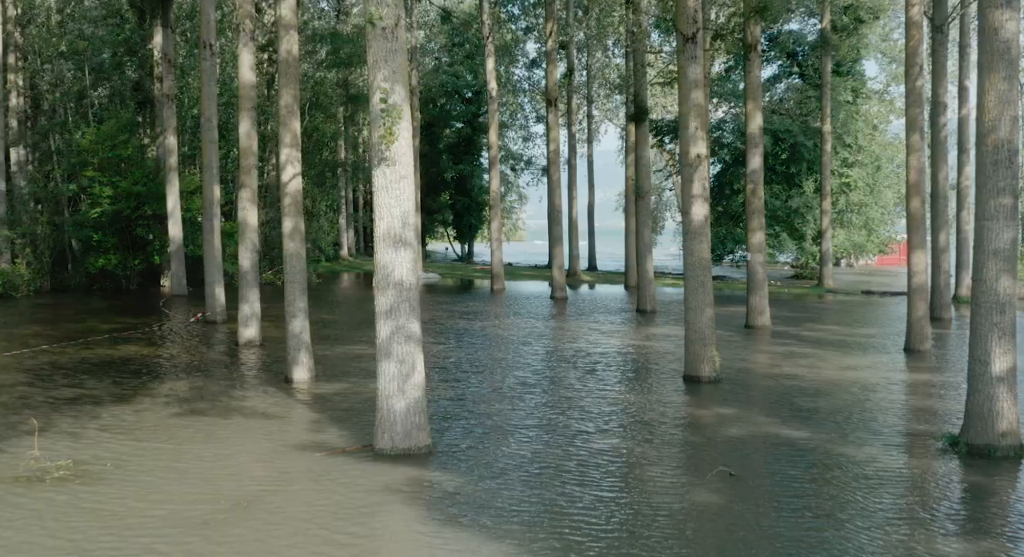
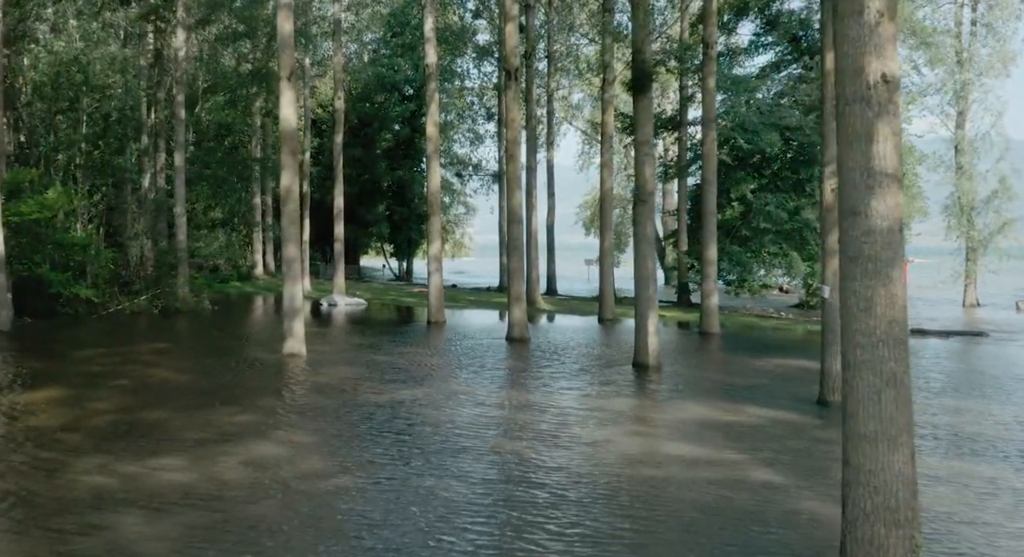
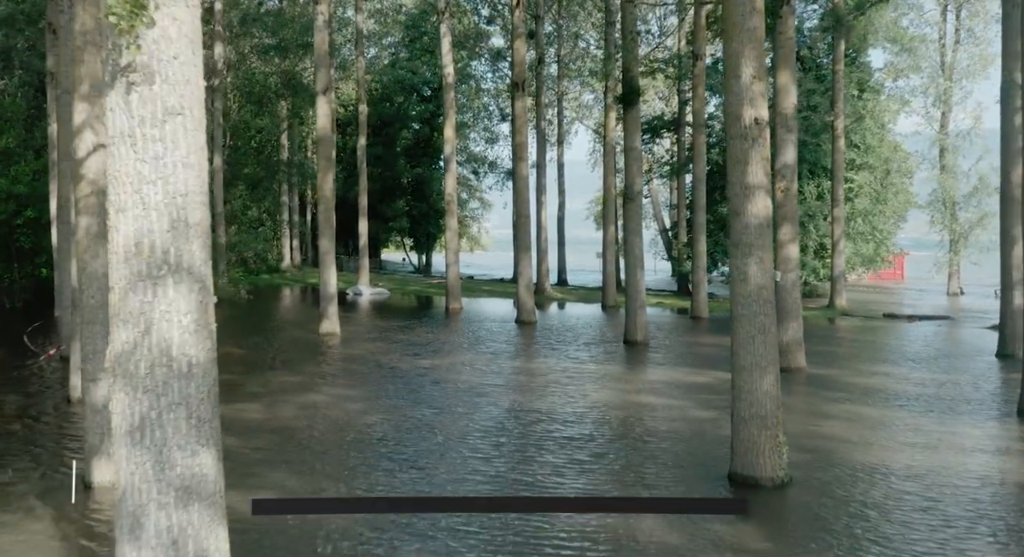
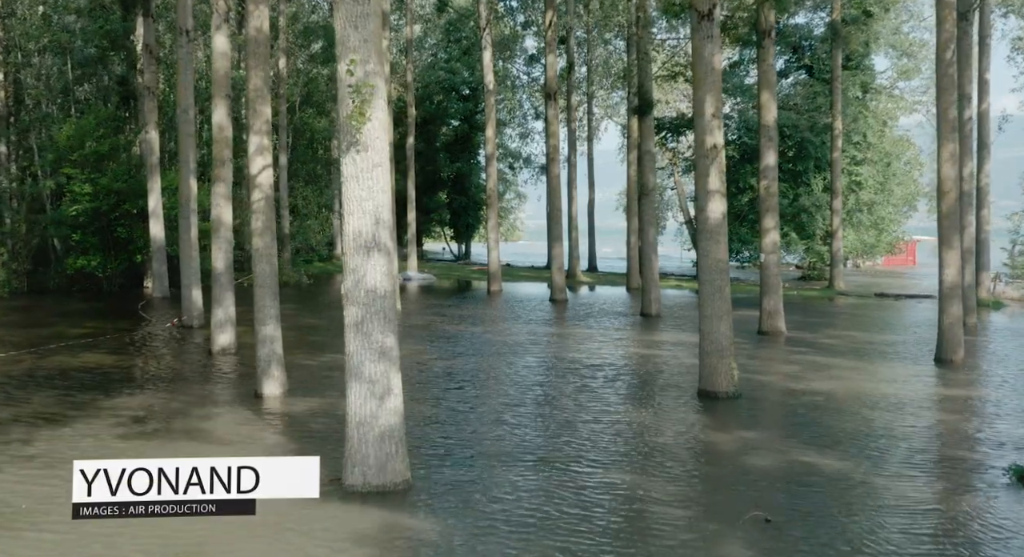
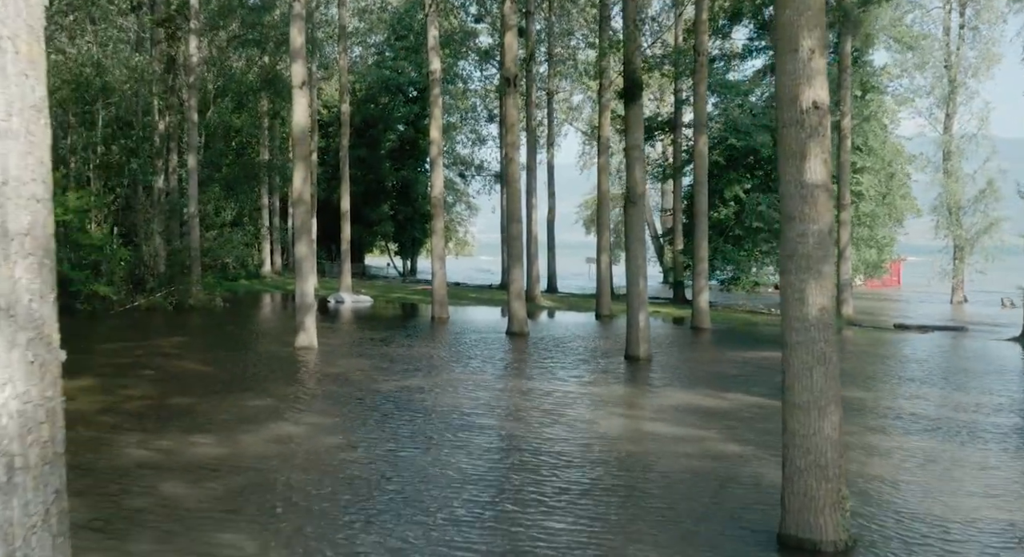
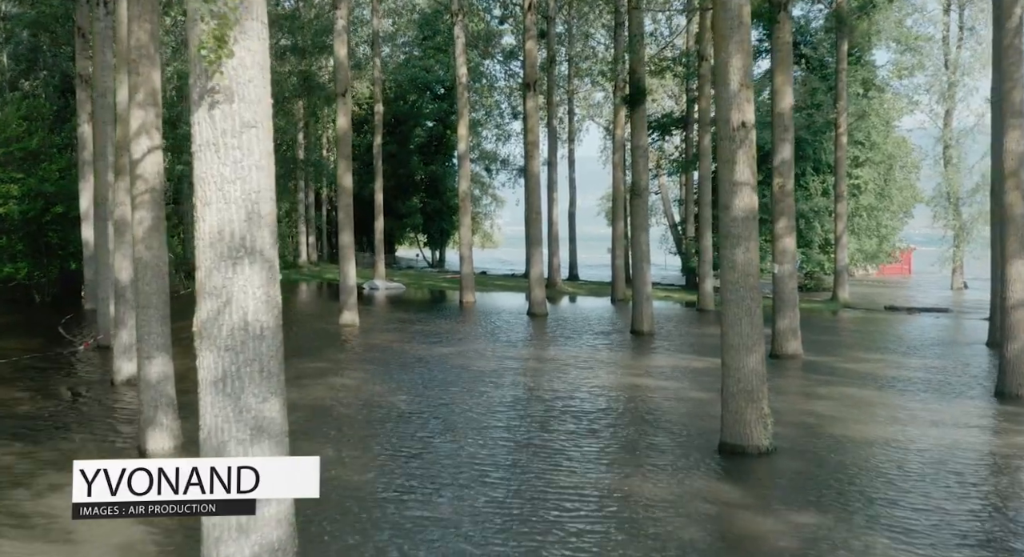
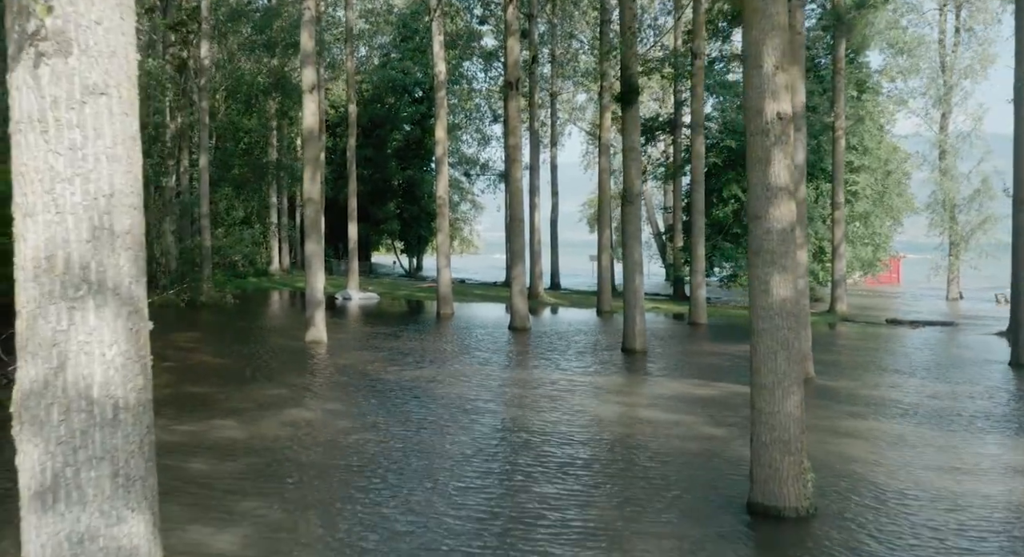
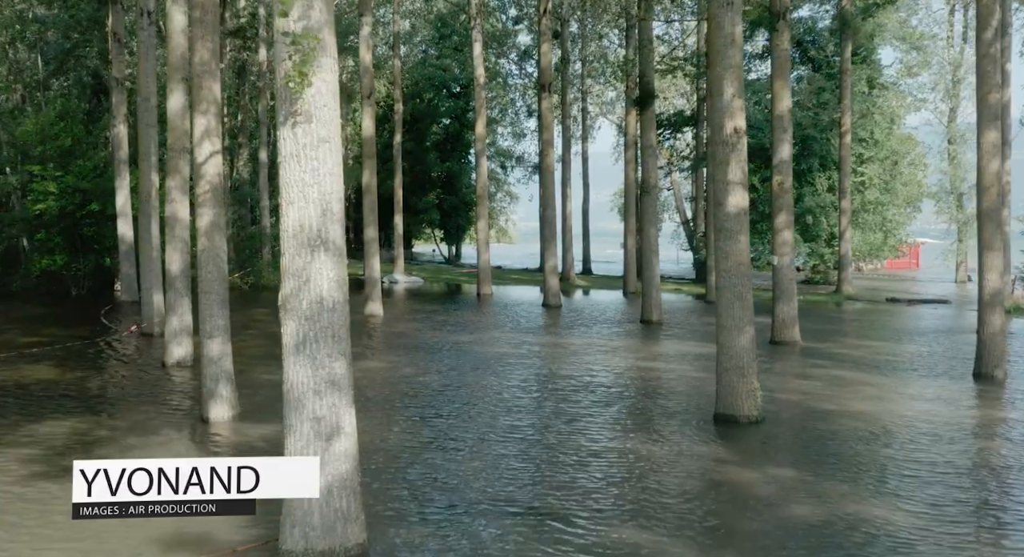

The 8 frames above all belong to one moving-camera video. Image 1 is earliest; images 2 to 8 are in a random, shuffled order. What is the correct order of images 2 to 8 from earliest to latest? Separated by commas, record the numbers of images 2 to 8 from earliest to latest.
4, 8, 6, 3, 7, 5, 2
